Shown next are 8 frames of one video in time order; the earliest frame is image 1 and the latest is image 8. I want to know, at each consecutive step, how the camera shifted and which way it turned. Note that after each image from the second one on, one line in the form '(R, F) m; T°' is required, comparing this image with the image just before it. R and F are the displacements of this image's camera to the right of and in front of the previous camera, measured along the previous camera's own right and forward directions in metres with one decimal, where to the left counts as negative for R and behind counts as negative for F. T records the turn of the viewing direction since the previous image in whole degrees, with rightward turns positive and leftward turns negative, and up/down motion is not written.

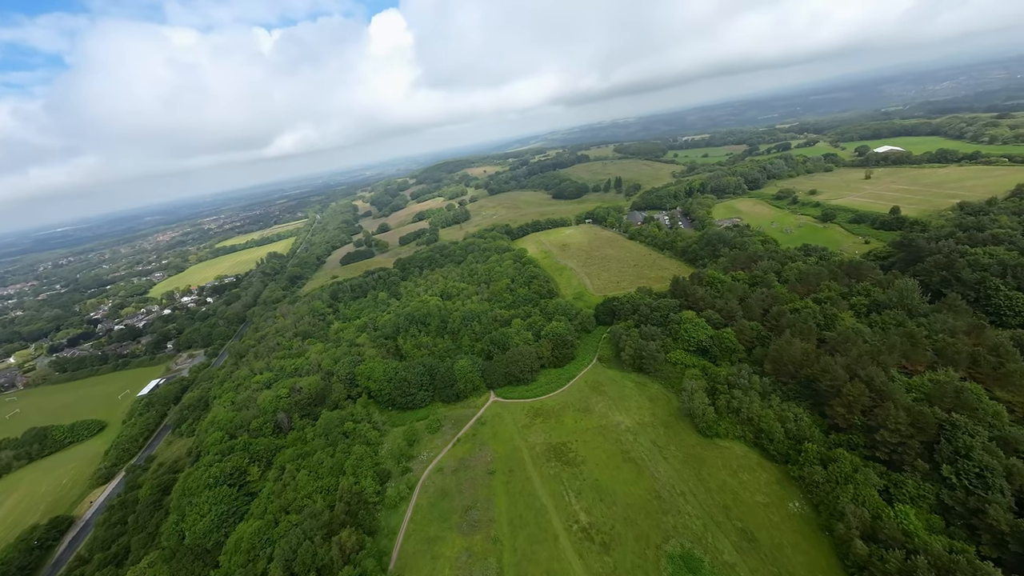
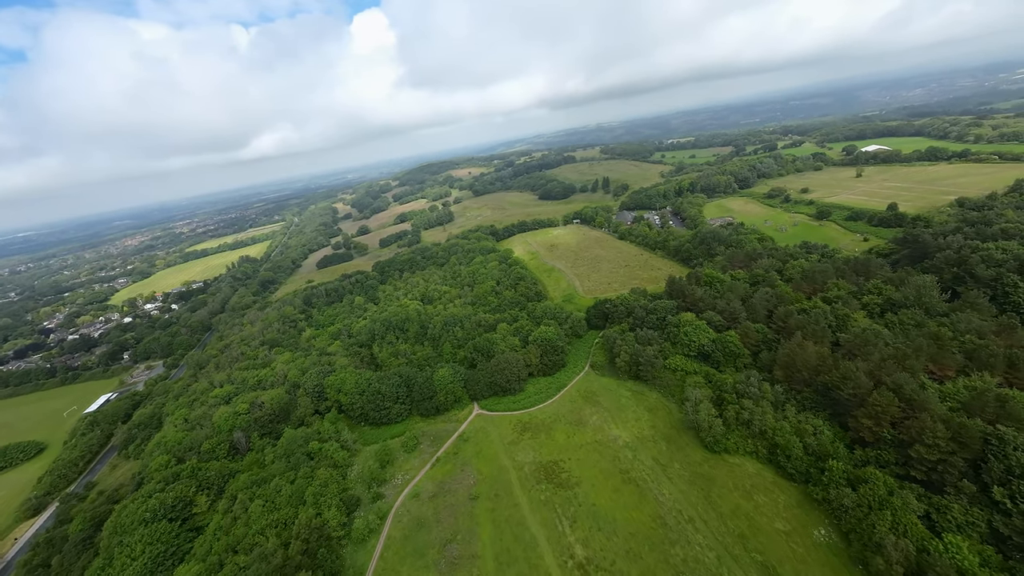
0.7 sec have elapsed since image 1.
(+0.3, +4.9) m; +2°
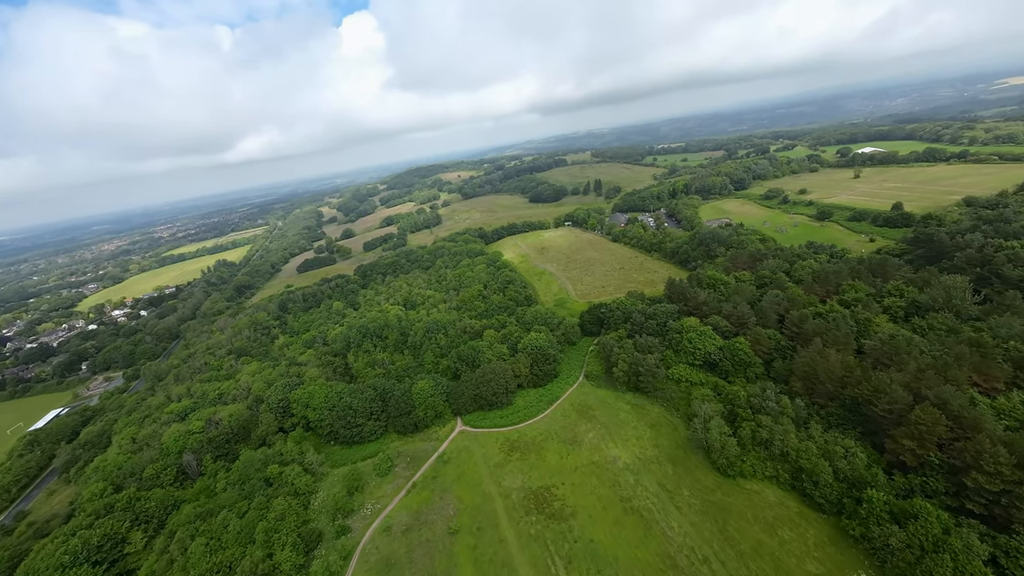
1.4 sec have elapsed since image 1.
(+0.5, +4.9) m; +1°
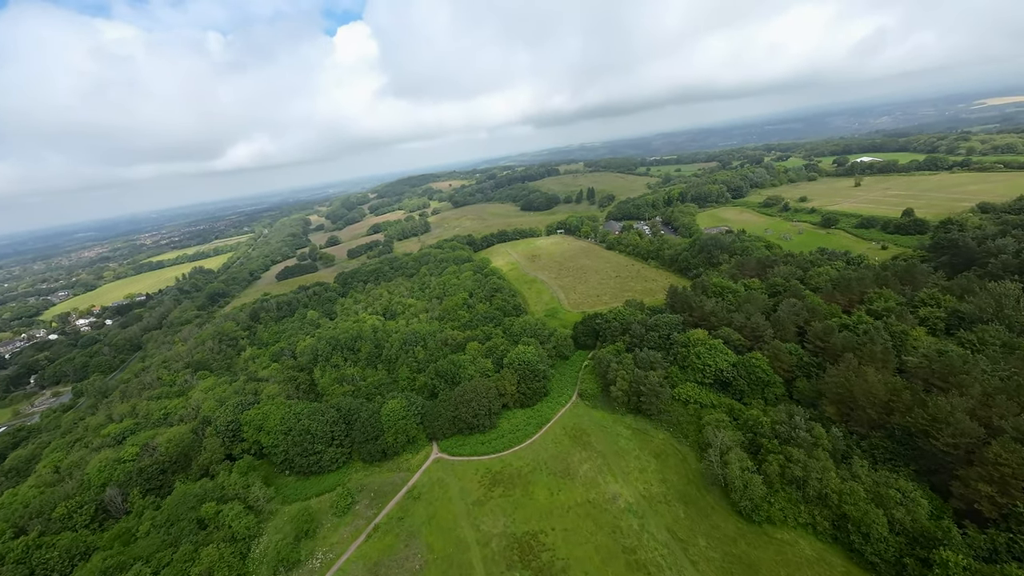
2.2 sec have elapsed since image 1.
(+0.9, +5.6) m; +1°
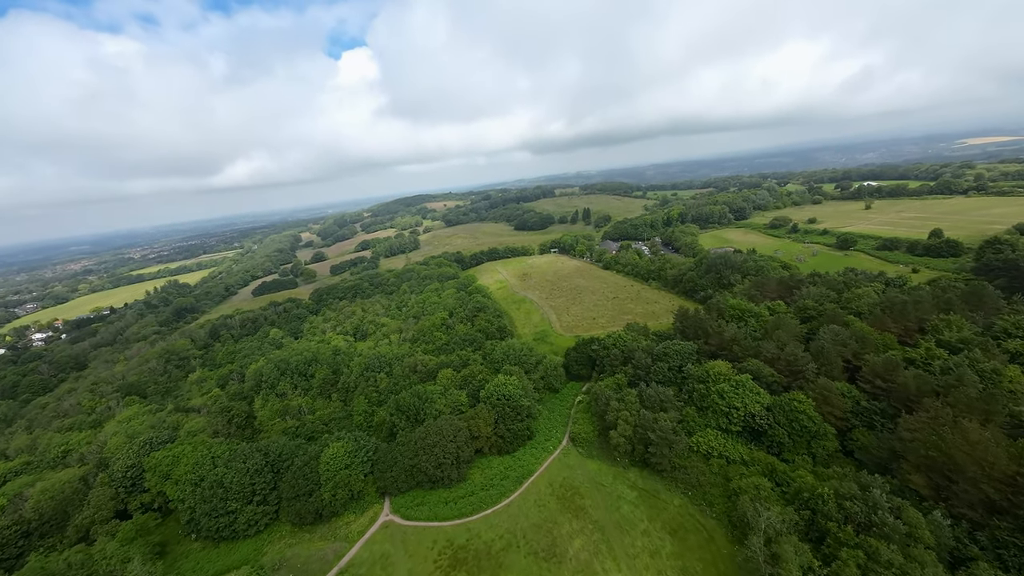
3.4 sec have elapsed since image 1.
(+1.7, +7.9) m; +1°
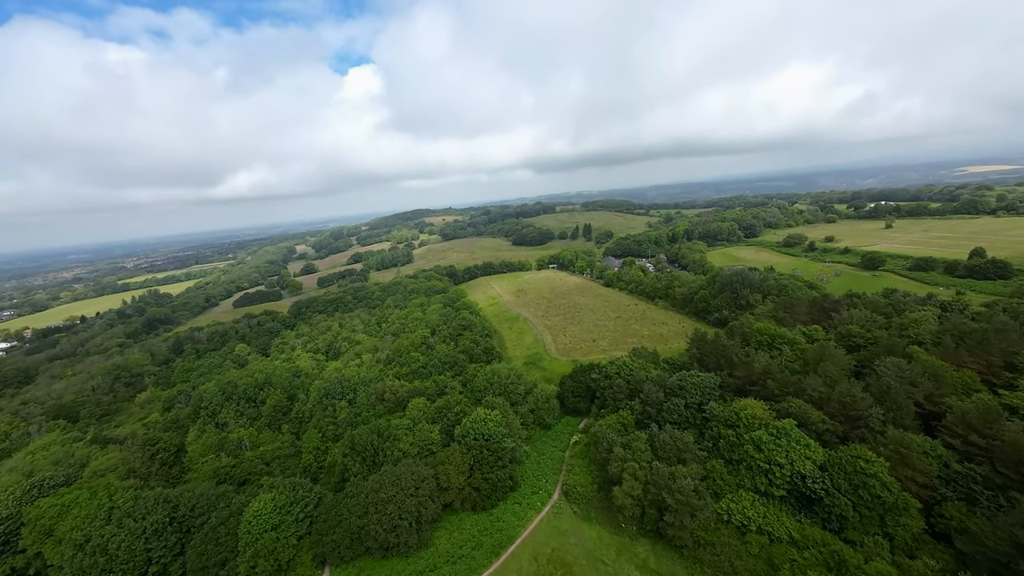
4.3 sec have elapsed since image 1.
(+1.4, +6.7) m; 0°
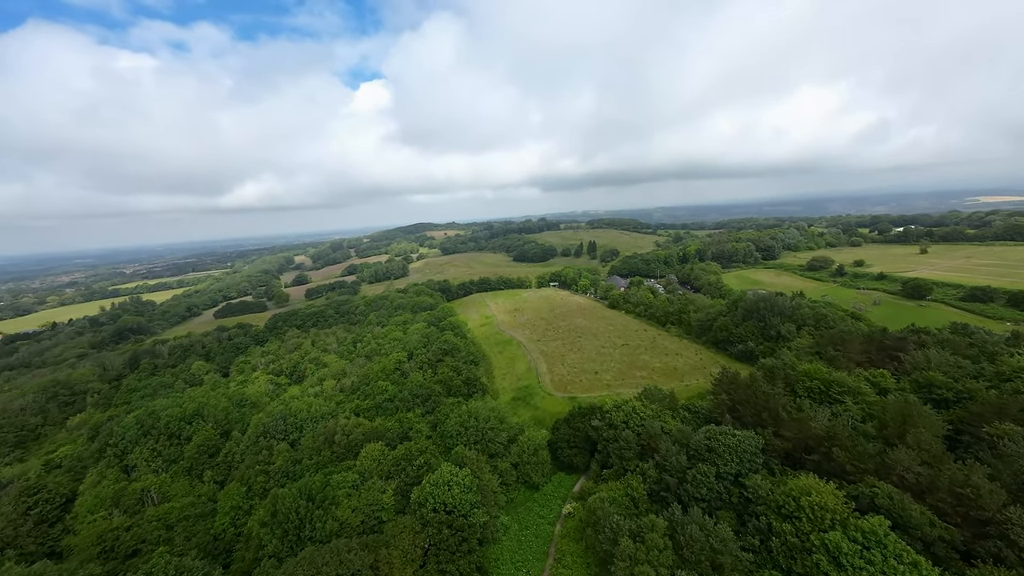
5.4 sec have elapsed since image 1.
(+1.6, +7.3) m; -1°
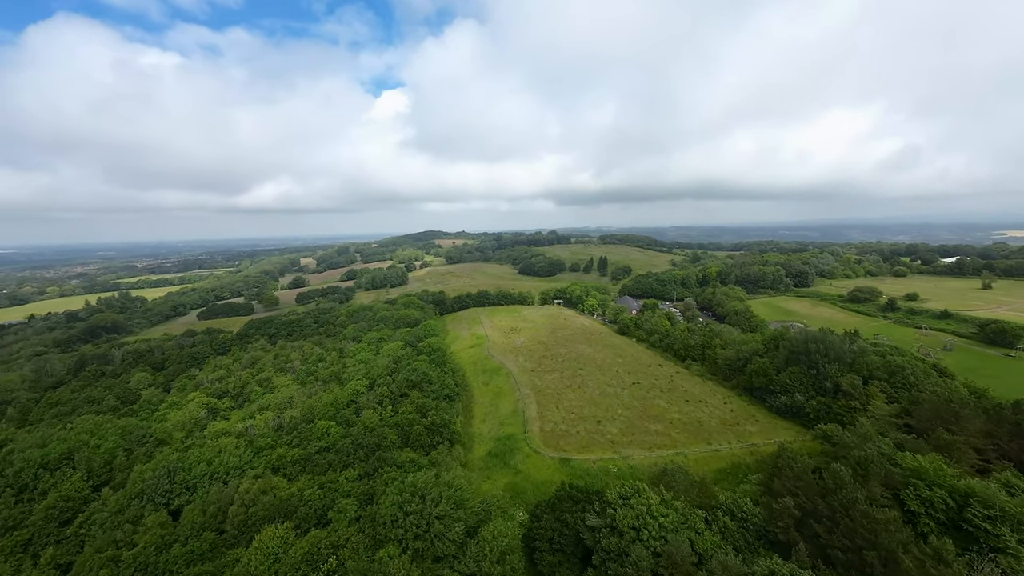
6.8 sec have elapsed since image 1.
(+2.3, +8.9) m; -2°
